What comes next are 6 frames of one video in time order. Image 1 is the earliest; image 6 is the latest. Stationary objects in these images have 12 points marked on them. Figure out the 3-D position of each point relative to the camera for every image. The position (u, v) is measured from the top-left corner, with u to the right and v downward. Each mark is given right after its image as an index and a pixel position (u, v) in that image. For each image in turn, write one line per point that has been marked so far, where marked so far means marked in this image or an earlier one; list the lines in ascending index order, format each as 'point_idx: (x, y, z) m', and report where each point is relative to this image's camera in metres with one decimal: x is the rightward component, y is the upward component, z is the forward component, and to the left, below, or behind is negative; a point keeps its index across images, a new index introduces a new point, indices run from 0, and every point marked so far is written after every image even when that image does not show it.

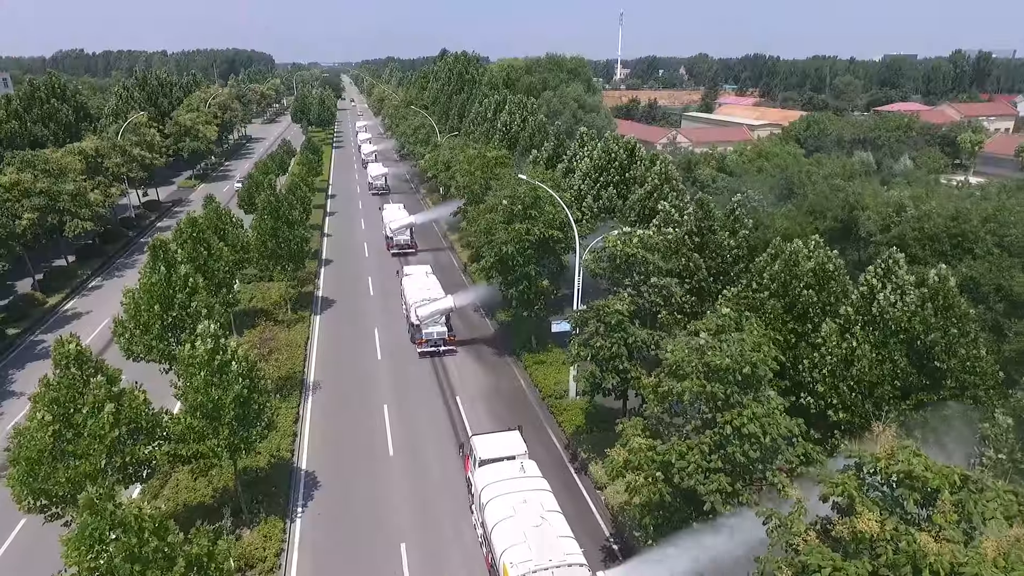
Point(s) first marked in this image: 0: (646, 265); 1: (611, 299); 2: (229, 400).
0: (+4.5, +0.7, +19.9) m
1: (+3.3, -0.4, +19.3) m
2: (-8.0, -3.1, +16.6) m
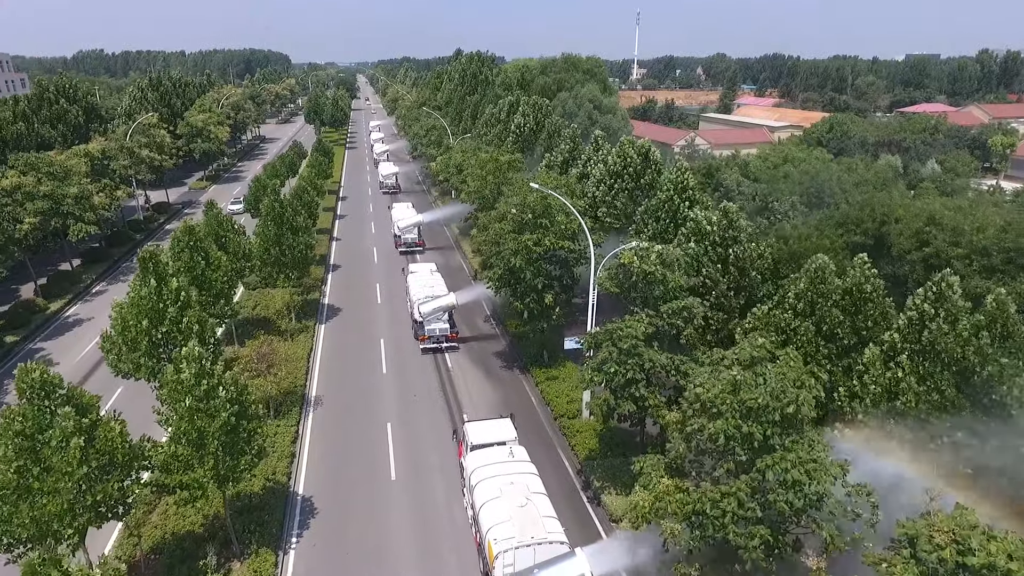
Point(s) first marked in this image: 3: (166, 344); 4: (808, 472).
0: (+4.8, +0.1, +18.4) m
1: (+3.6, -1.0, +17.9) m
2: (-7.8, -3.6, +15.4) m
3: (-11.3, -1.8, +19.2) m
4: (+6.0, -3.7, +12.0) m
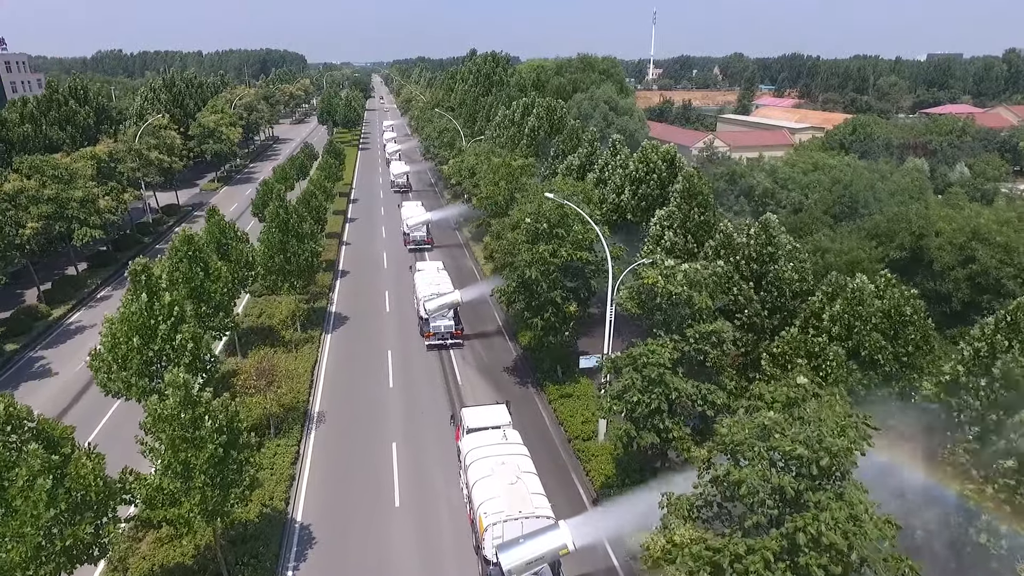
0: (+5.2, -0.5, +17.0) m
1: (+3.9, -1.6, +16.5) m
2: (-7.5, -4.1, +14.2) m
3: (-10.9, -2.3, +18.1) m
4: (+6.2, -4.4, +10.6) m
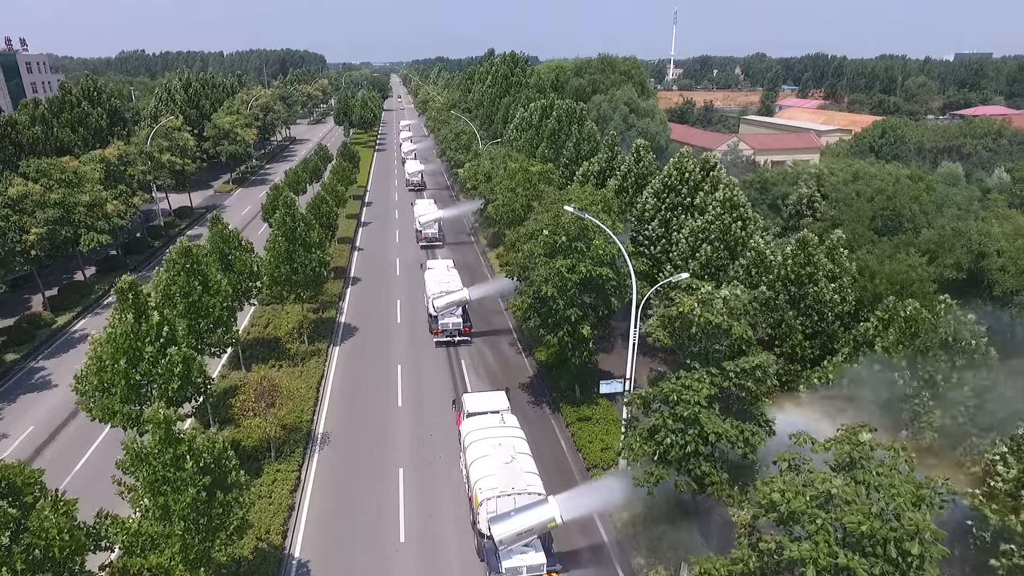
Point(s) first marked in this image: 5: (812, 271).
0: (+5.6, -1.2, +15.3) m
1: (+4.3, -2.3, +14.8) m
2: (-7.2, -4.7, +12.9) m
3: (-10.5, -2.8, +16.9) m
4: (+6.4, -5.1, +8.8) m
5: (+9.7, +0.6, +19.2) m
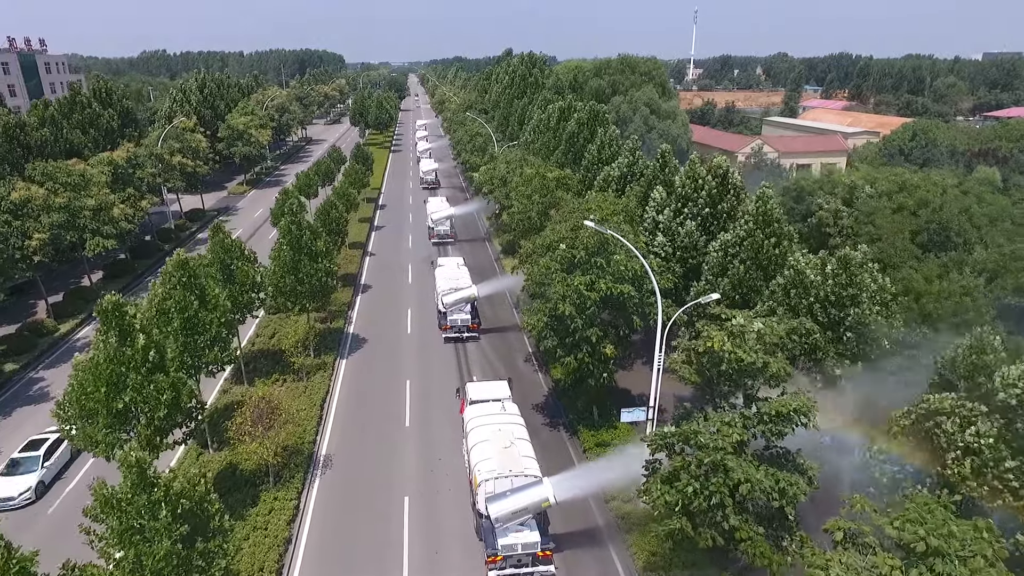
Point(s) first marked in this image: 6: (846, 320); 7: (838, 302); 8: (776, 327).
0: (+5.9, -1.9, +13.6) m
1: (+4.6, -3.0, +13.2) m
2: (-7.0, -5.3, +11.6) m
3: (-10.2, -3.4, +15.7) m
4: (+6.5, -5.8, +7.2) m
5: (+10.1, -0.2, +17.4) m
6: (+9.9, -1.0, +17.5) m
7: (+9.8, -0.5, +17.6) m
8: (+6.5, -0.9, +14.5) m
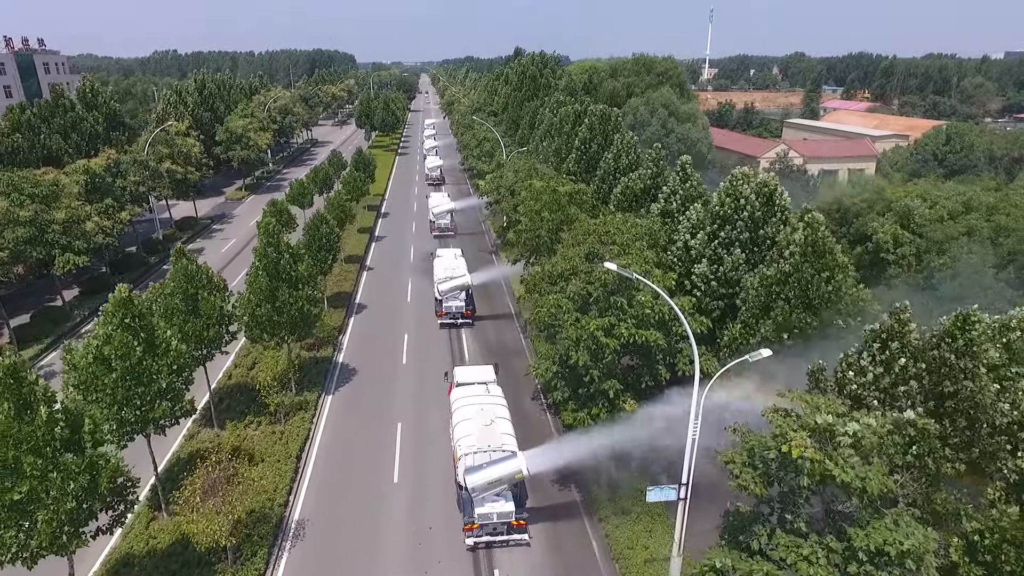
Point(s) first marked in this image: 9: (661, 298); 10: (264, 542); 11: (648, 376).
0: (+5.9, -3.3, +10.1) m
1: (+4.5, -4.4, +9.7) m
2: (-7.1, -6.6, +8.3) m
3: (-10.2, -4.6, +12.5) m
4: (+6.3, -7.2, +3.7) m
5: (+10.2, -1.6, +13.8) m
6: (+10.0, -2.4, +13.9) m
7: (+9.8, -1.9, +14.0) m
8: (+6.5, -2.3, +11.0) m
9: (+4.8, 0.0, +19.0) m
10: (-7.7, -7.9, +18.4) m
11: (+4.5, -2.7, +19.1) m
